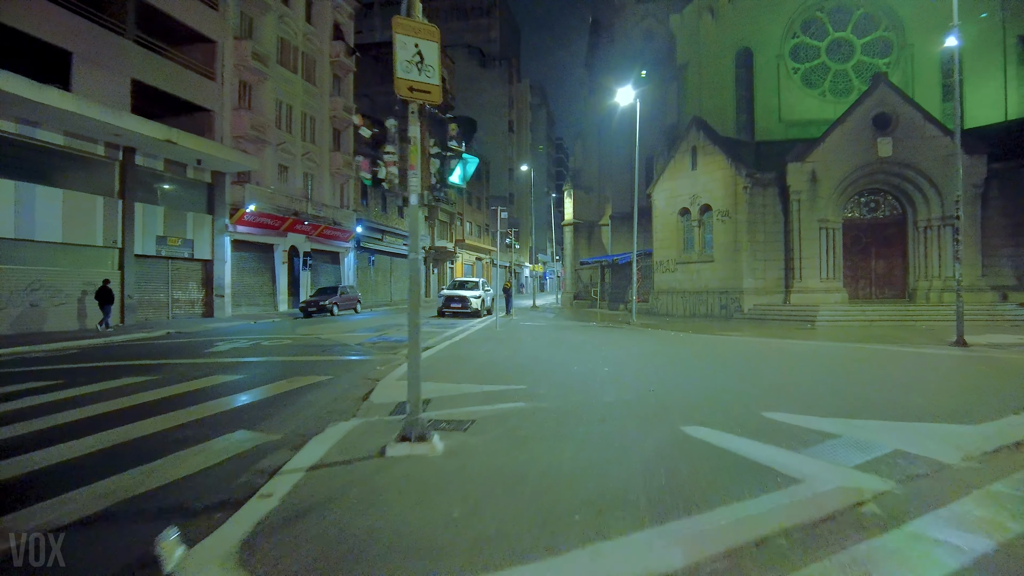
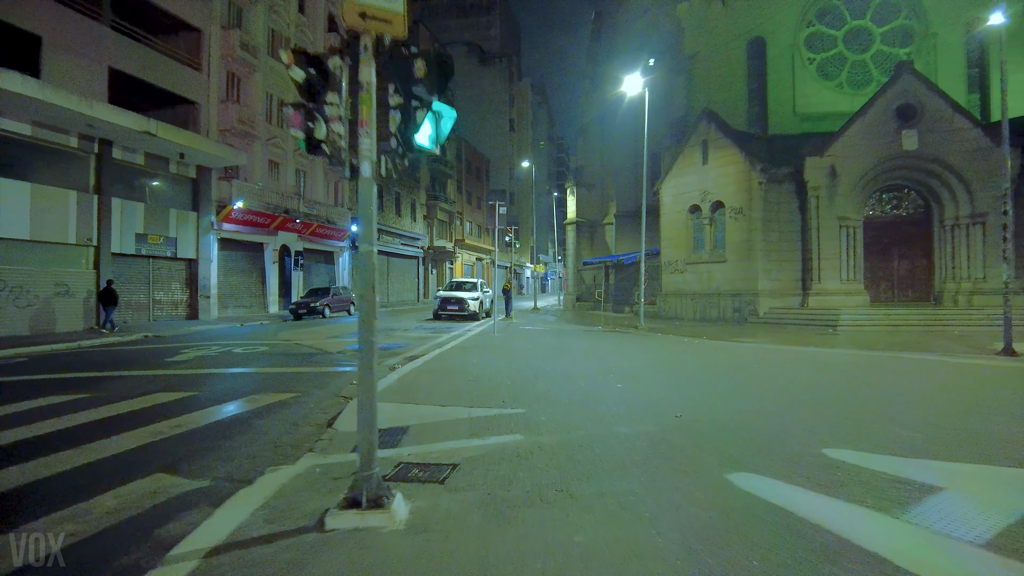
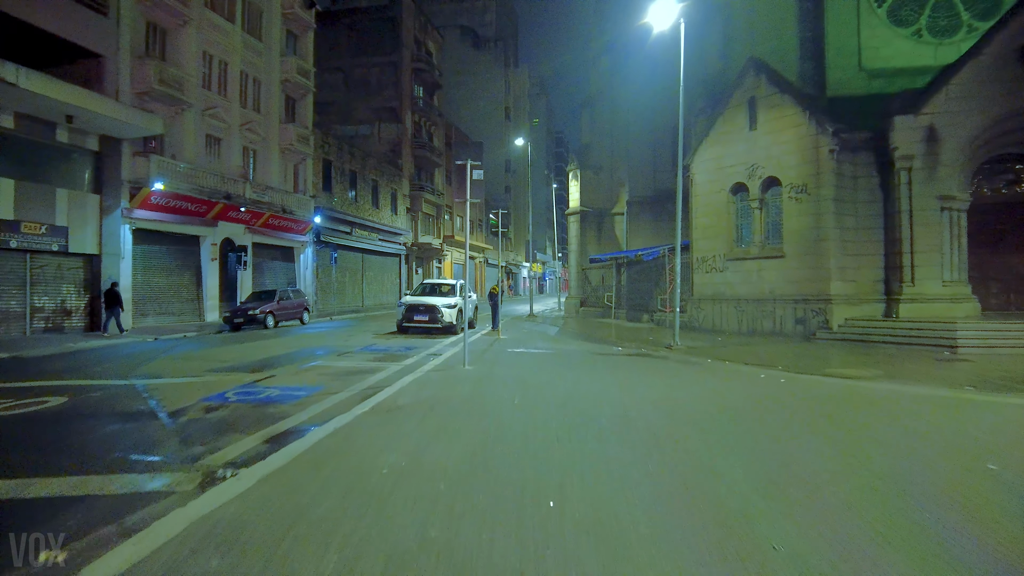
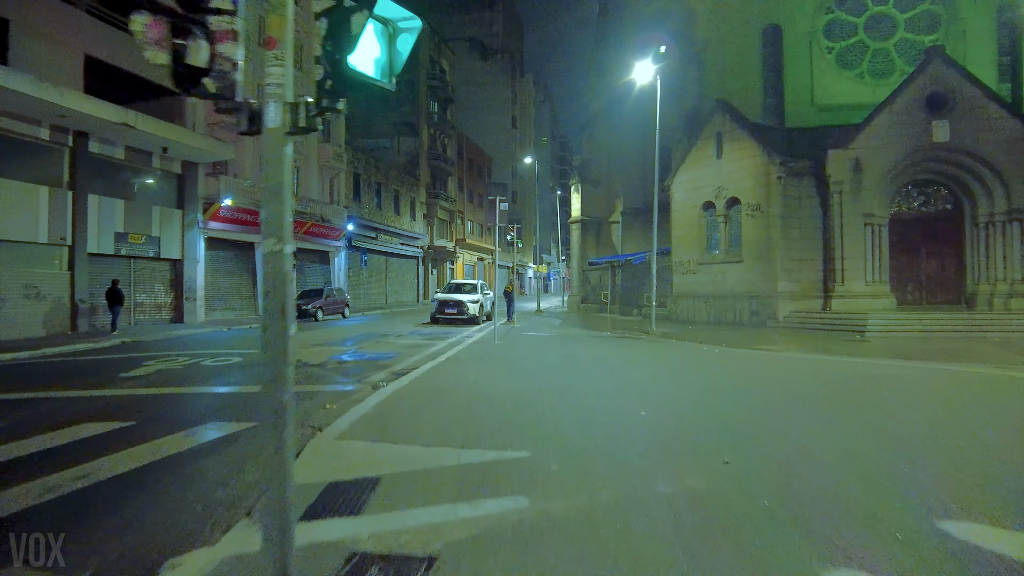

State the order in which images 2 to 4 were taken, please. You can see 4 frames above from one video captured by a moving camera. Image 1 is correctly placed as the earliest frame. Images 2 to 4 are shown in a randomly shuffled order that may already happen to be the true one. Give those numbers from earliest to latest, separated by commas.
2, 4, 3
